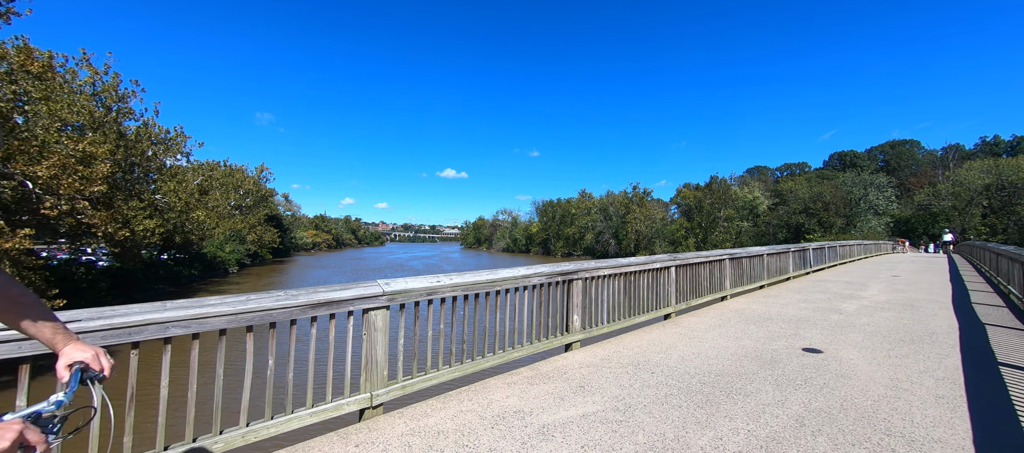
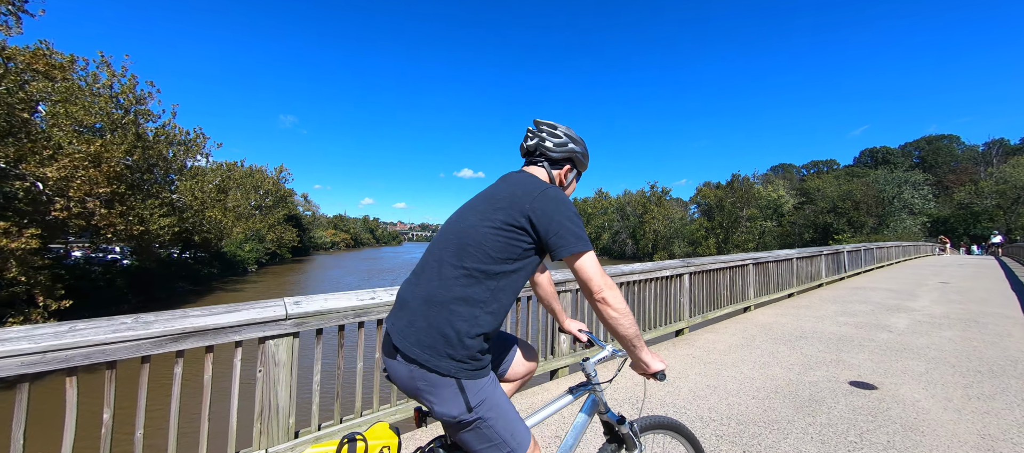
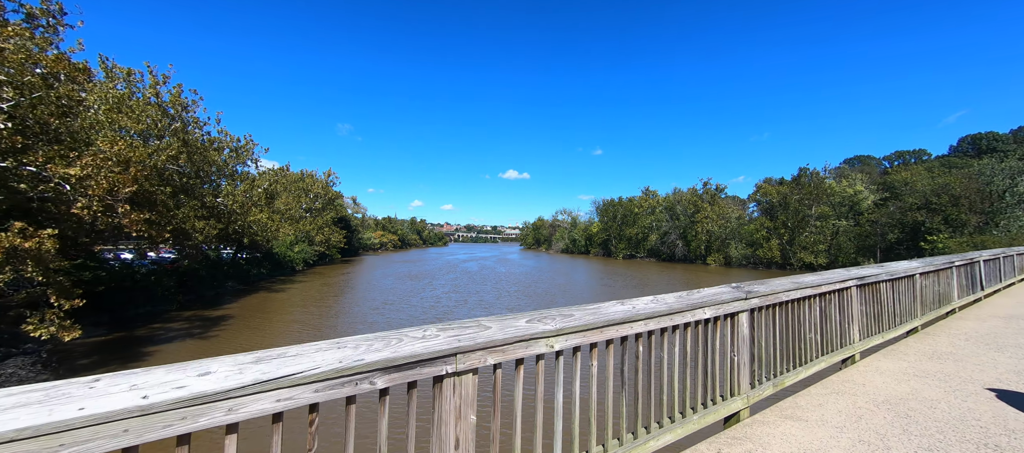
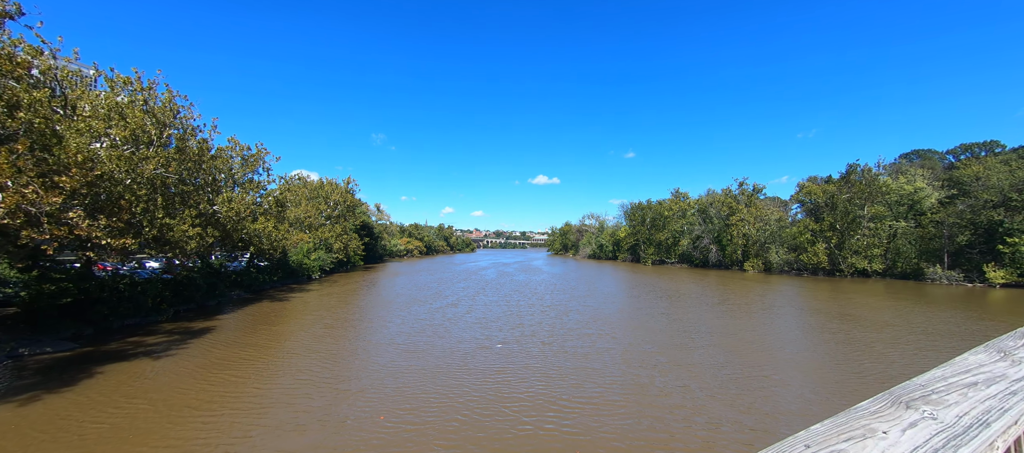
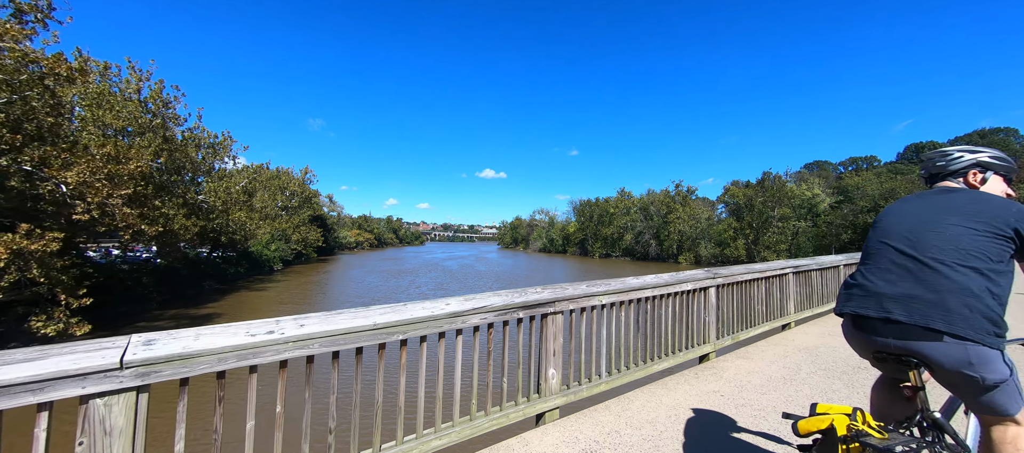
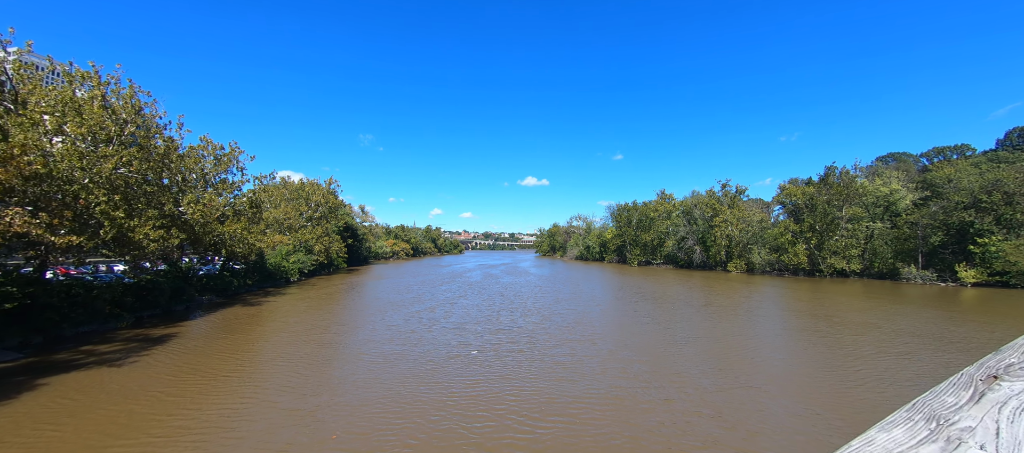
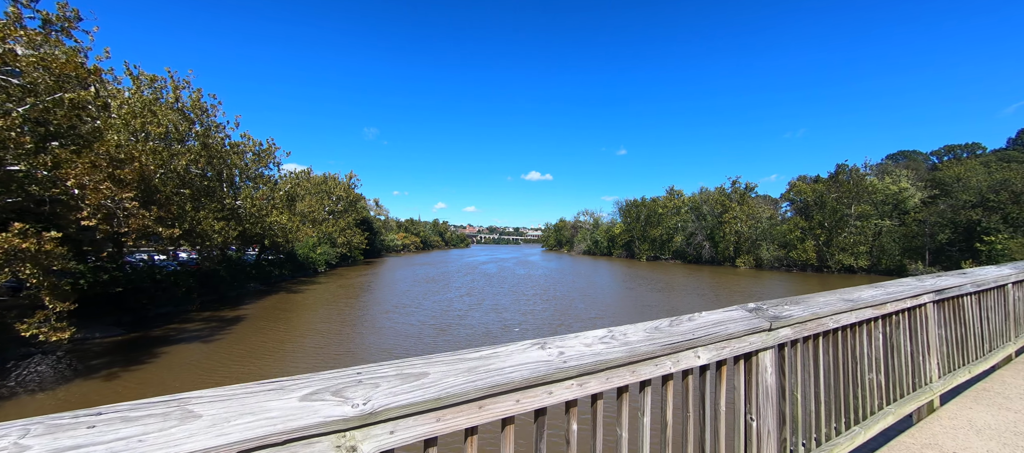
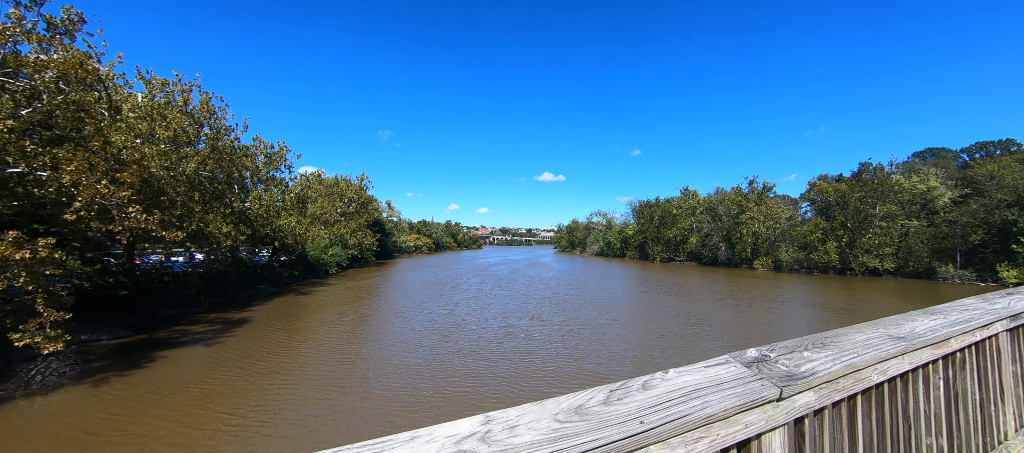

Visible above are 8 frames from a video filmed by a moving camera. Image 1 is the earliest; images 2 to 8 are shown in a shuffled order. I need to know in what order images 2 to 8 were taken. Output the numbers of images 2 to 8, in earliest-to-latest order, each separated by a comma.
2, 5, 3, 7, 8, 4, 6
